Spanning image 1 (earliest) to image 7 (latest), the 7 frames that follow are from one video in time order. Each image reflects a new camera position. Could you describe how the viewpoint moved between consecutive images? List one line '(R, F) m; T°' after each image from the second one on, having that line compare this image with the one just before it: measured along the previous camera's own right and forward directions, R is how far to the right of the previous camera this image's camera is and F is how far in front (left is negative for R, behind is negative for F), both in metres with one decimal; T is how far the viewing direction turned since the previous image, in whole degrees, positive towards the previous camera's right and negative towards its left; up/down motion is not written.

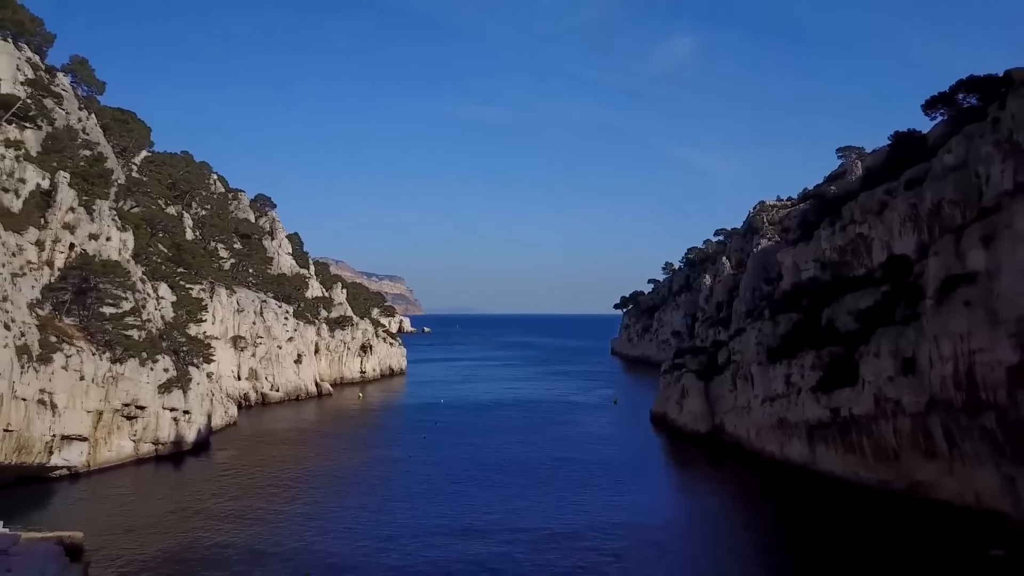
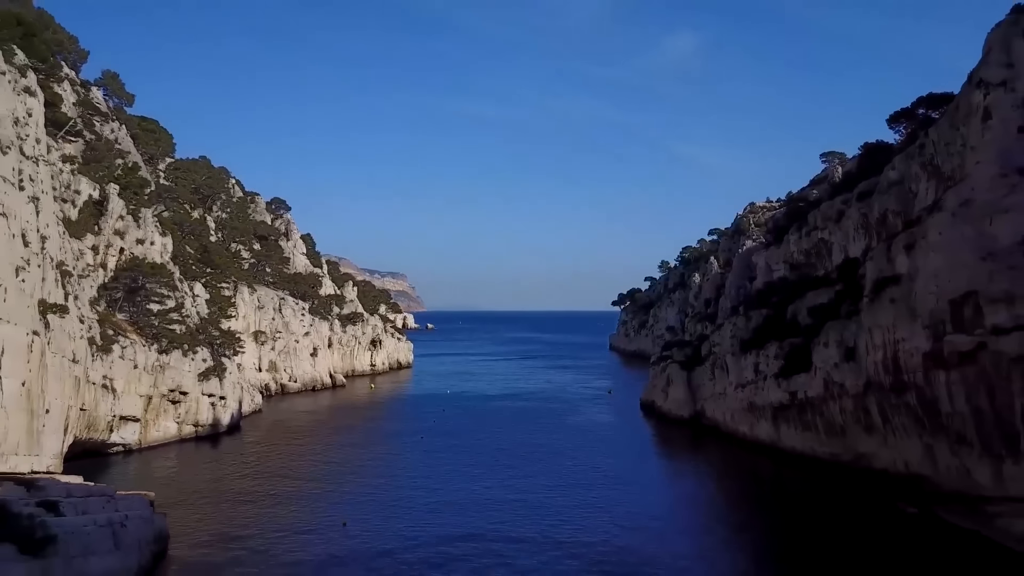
(+0.1, -4.1) m; 0°
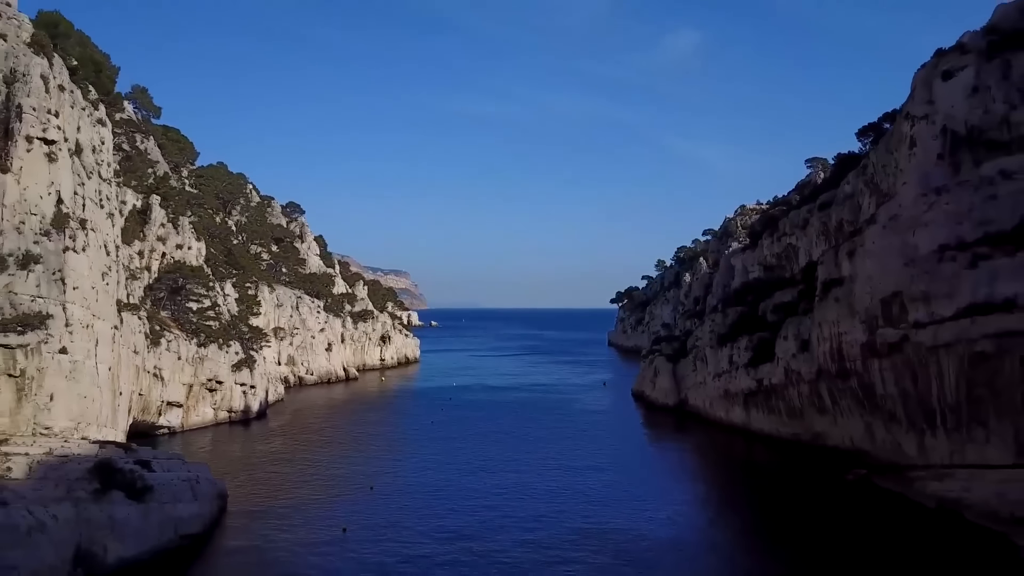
(+0.1, -4.3) m; 0°
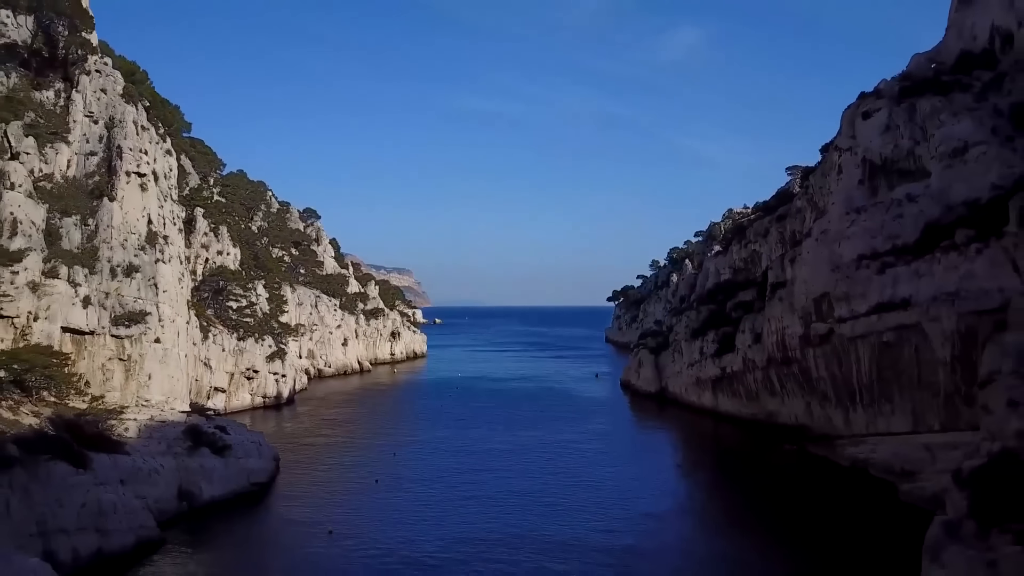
(+0.2, -5.8) m; 0°
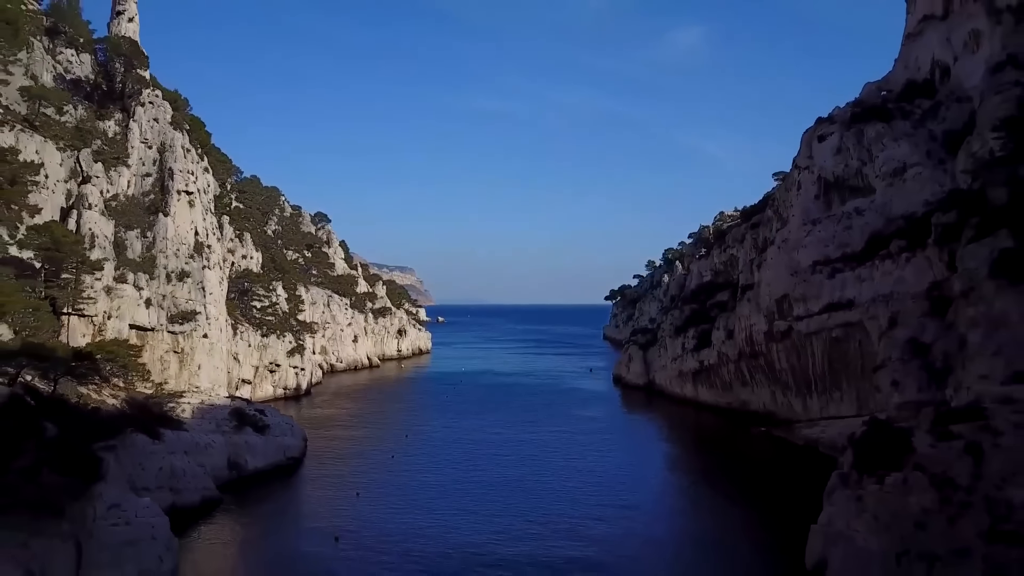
(+0.2, -4.4) m; 0°
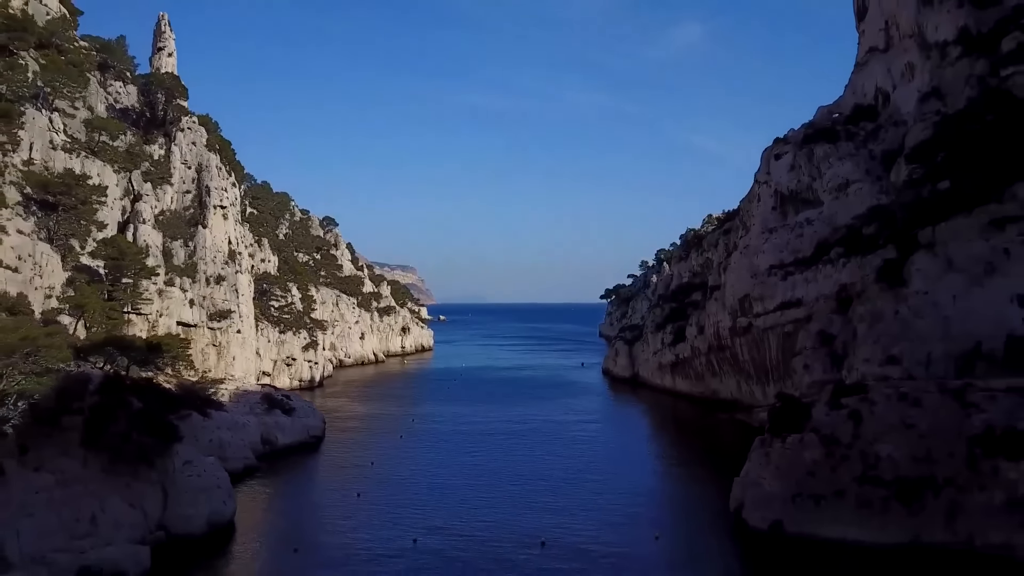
(+0.5, -4.9) m; 0°
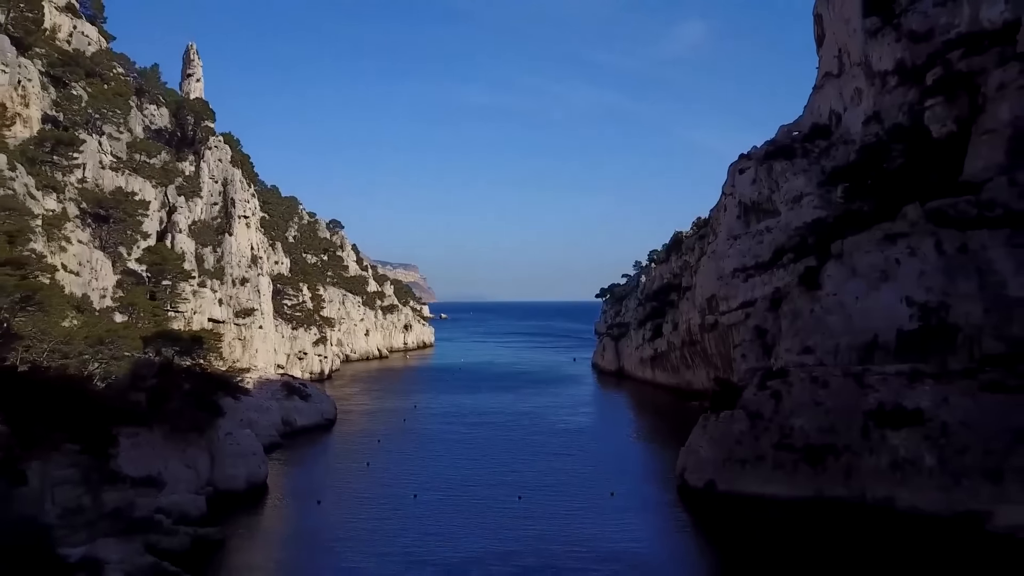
(+0.8, -4.8) m; 0°
